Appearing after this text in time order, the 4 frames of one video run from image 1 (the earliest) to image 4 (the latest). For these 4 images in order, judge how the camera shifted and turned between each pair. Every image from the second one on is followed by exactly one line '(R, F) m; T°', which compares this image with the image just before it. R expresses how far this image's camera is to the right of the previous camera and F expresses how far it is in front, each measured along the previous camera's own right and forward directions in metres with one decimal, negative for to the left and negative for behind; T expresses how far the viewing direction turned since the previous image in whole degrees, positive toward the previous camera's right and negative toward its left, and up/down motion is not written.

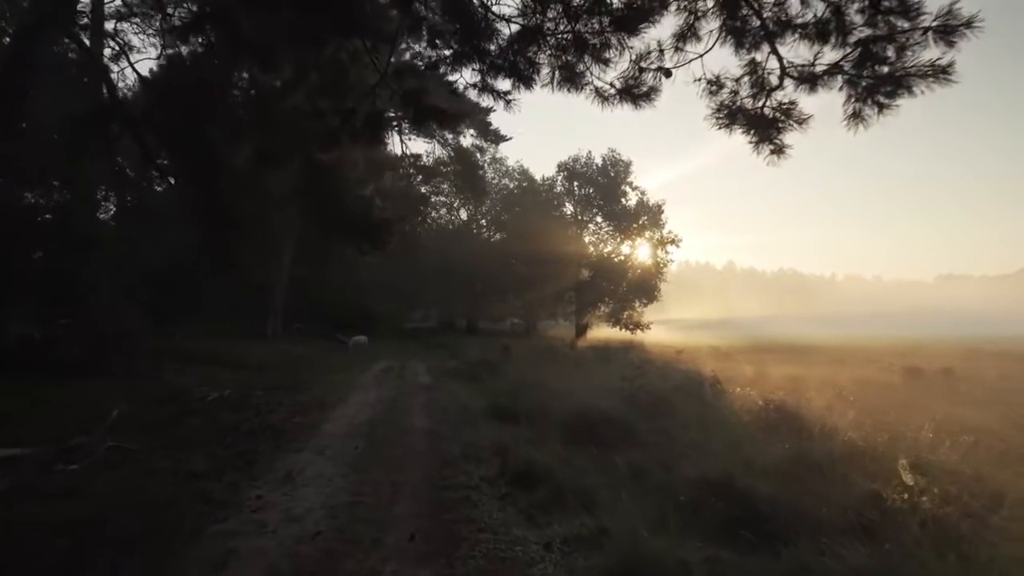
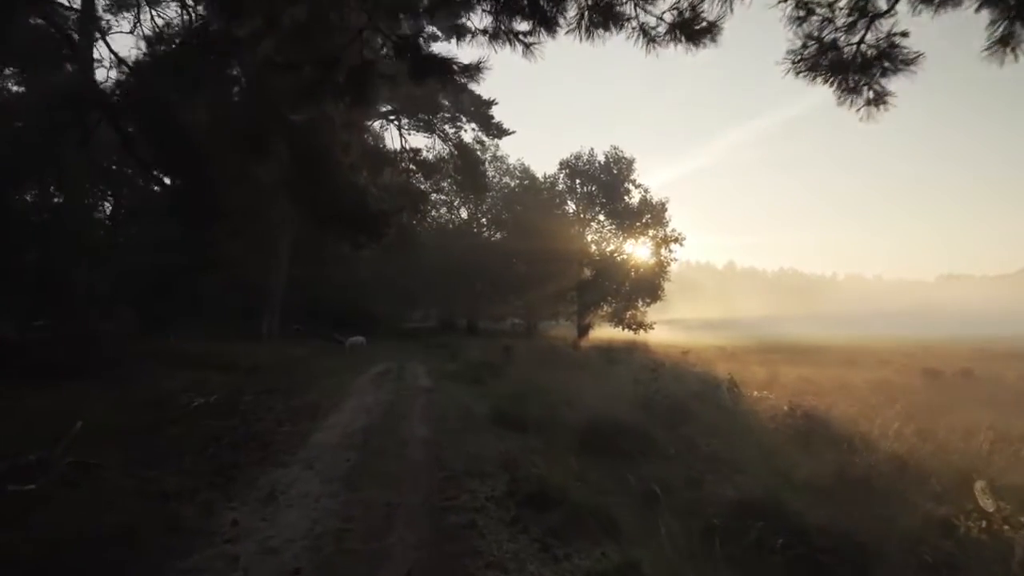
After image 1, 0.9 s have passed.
(-0.1, +1.1) m; 0°
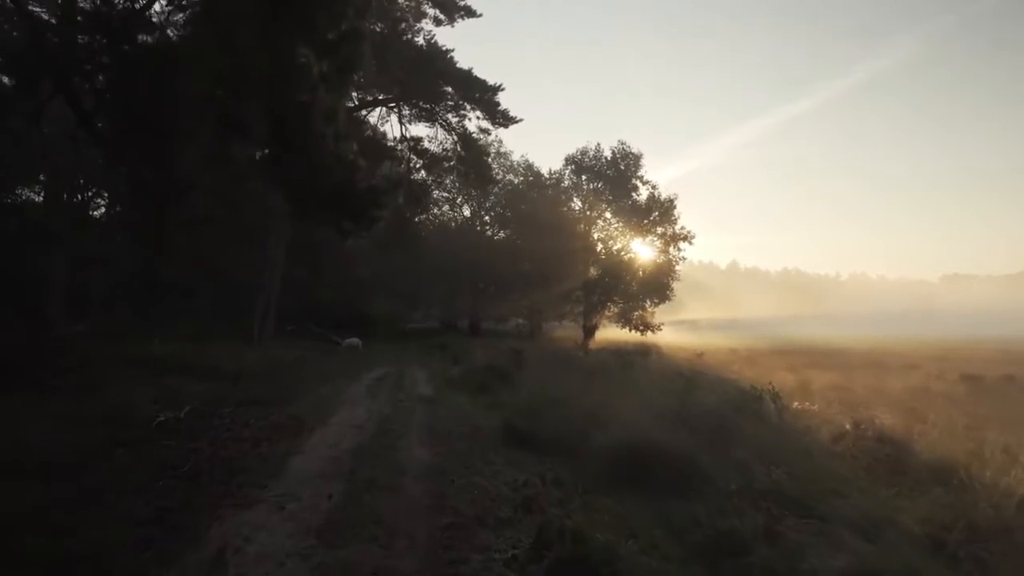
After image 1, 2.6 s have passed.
(-0.2, +2.1) m; 0°
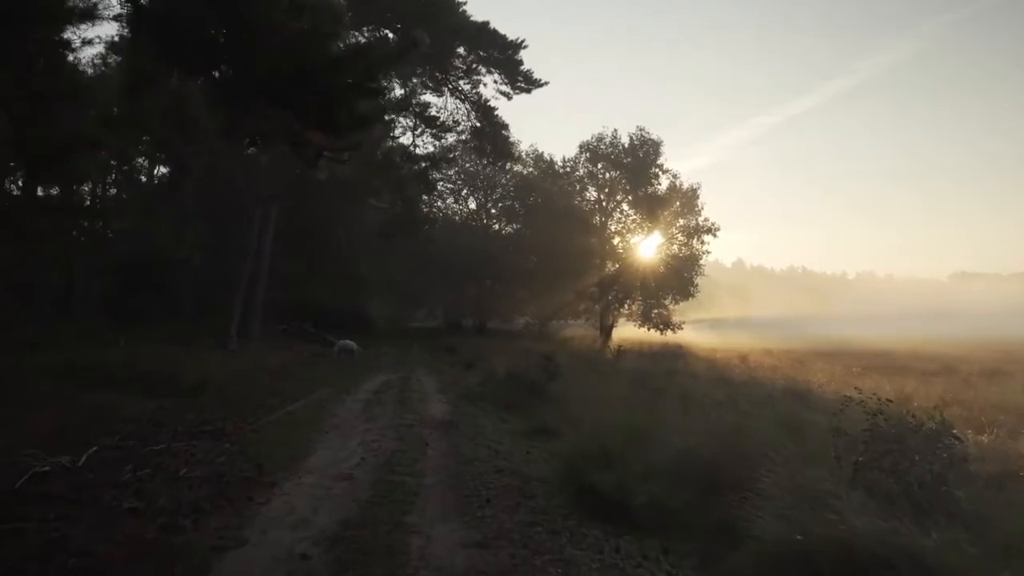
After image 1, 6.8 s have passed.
(-0.8, +4.7) m; 0°
